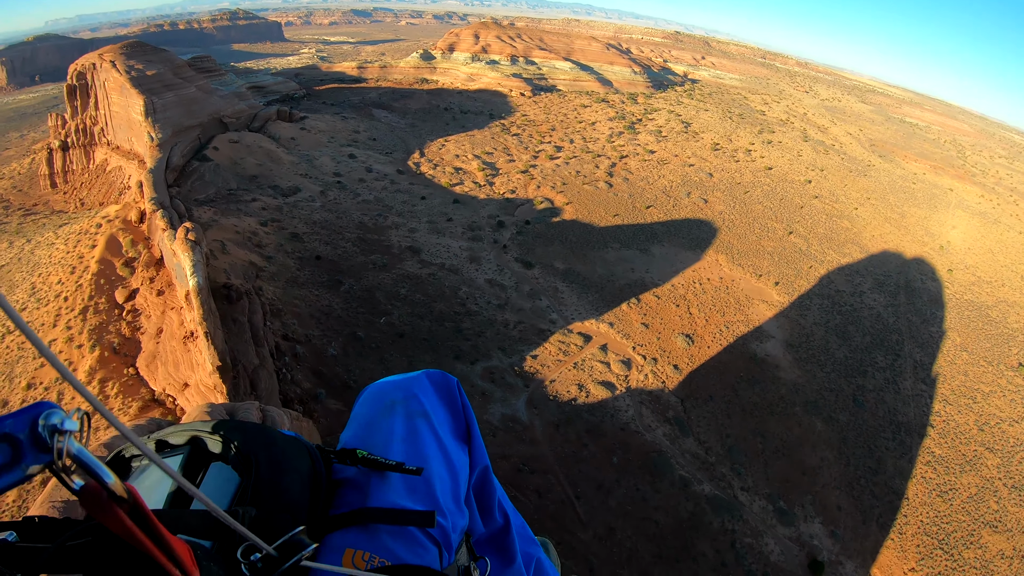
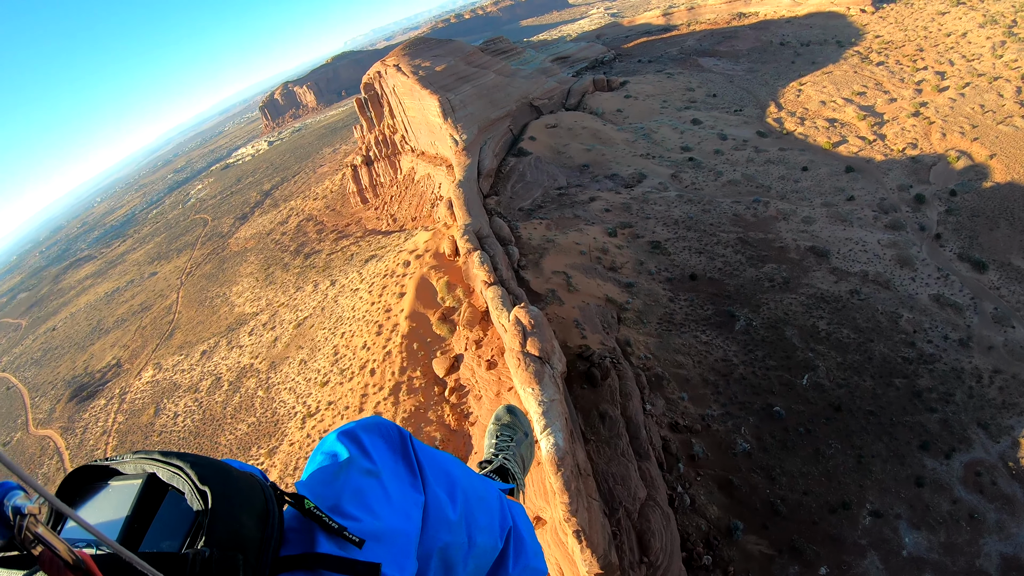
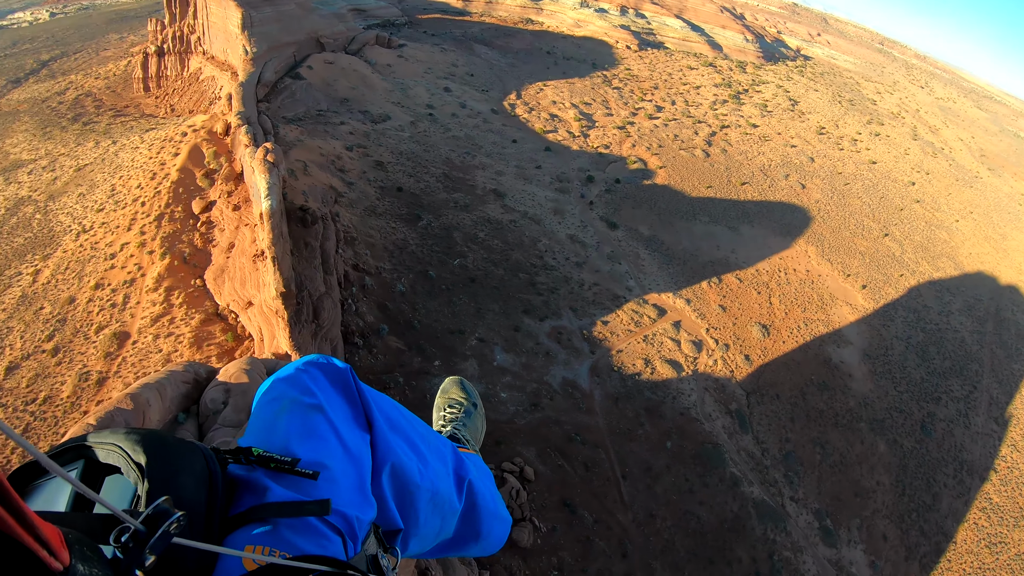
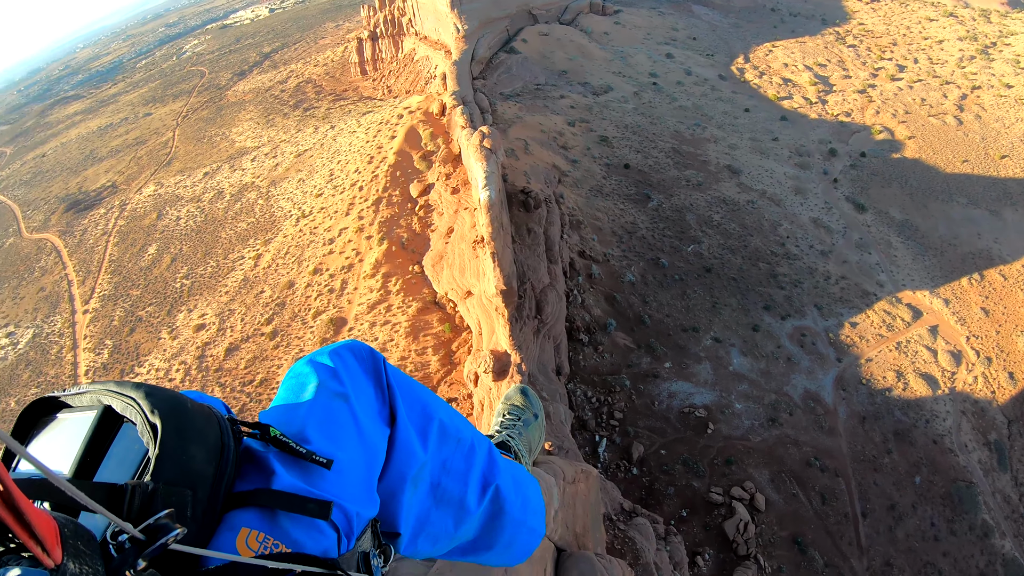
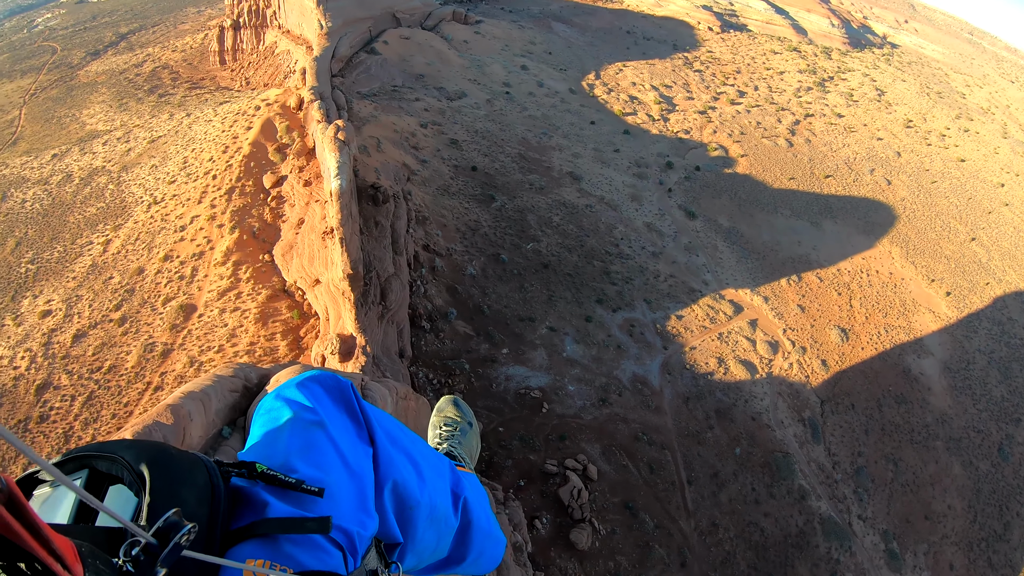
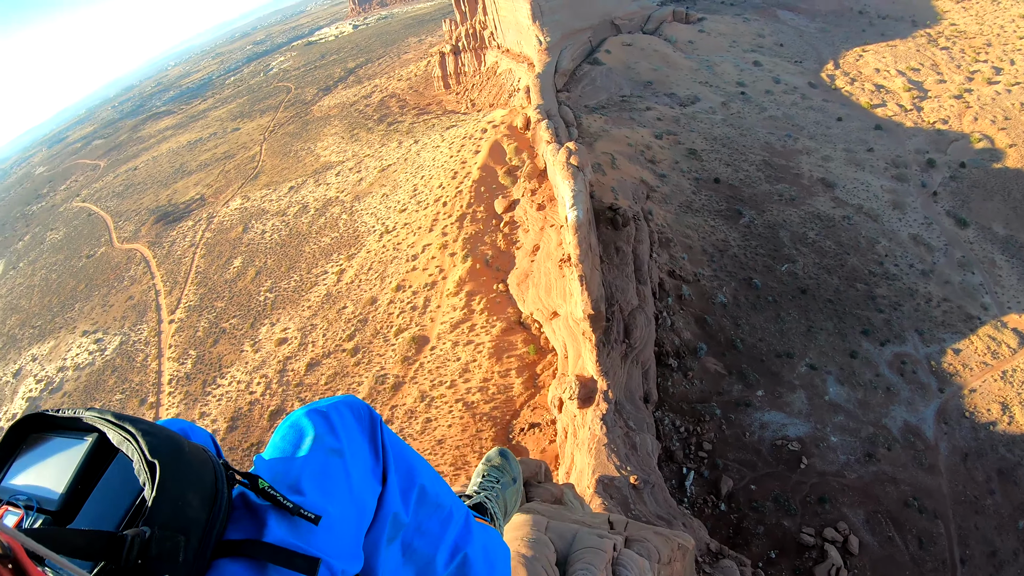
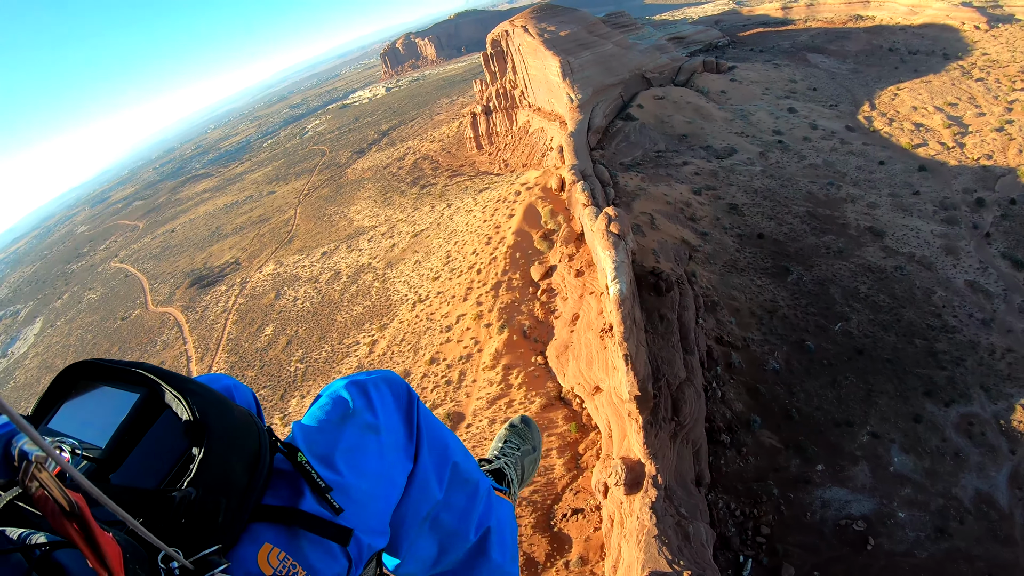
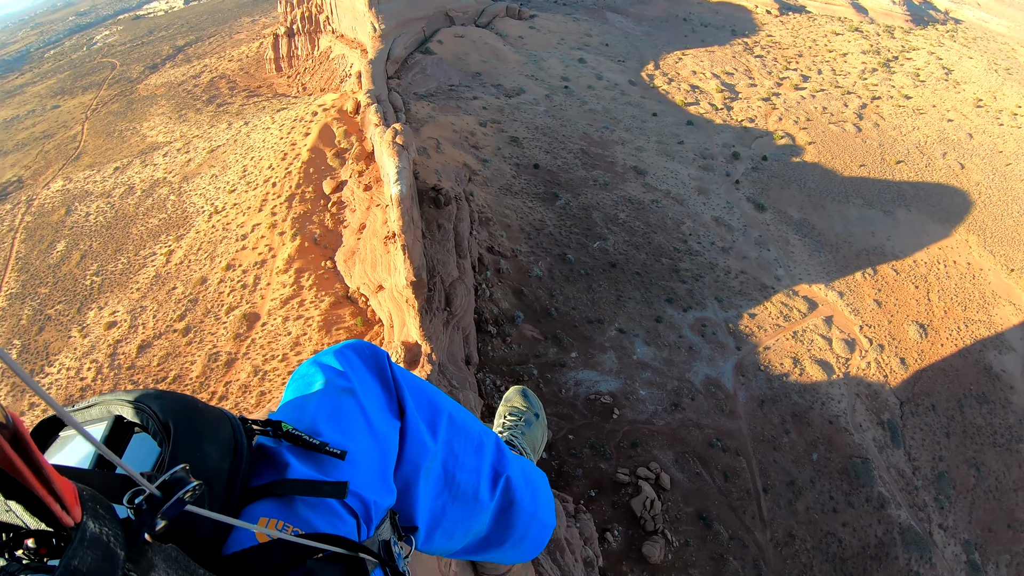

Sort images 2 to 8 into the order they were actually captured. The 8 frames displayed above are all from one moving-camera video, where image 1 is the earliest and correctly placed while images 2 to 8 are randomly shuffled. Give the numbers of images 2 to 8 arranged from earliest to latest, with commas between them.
3, 5, 8, 4, 6, 7, 2
